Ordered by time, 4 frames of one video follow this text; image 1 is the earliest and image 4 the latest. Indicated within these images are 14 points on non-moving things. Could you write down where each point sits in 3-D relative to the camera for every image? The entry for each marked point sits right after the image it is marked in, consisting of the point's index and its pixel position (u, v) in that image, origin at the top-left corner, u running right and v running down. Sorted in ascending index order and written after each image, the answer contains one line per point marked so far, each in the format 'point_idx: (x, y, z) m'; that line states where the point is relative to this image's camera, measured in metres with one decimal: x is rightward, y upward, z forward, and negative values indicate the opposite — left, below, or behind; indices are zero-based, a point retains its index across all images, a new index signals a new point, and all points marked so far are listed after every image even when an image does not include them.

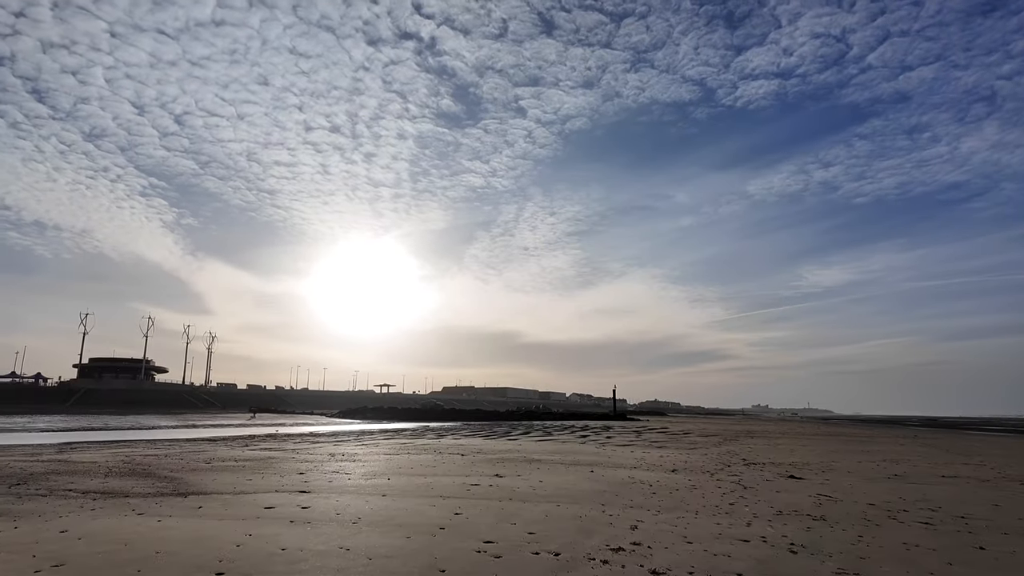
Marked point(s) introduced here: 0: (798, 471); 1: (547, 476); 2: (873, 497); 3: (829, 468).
0: (+9.0, -5.8, +18.3) m
1: (+0.9, -4.9, +15.3) m
2: (+8.0, -4.6, +12.8) m
3: (+10.6, -6.0, +19.3) m
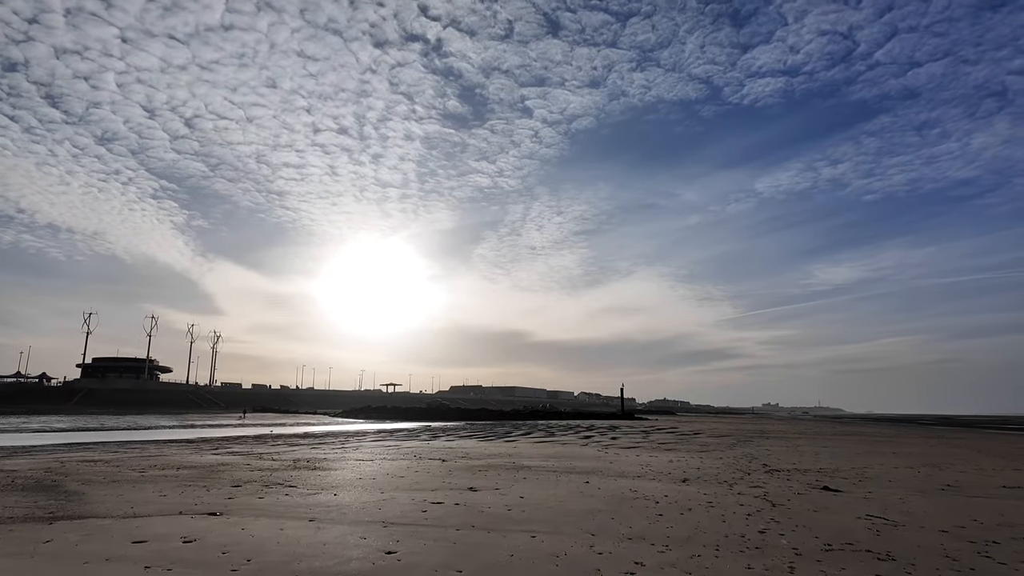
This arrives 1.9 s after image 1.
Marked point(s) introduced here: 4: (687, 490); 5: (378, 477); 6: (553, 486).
0: (+8.5, -5.2, +15.6) m
1: (+0.4, -4.4, +12.6) m
2: (+7.4, -4.0, +10.1) m
3: (+10.2, -5.4, +16.6) m
4: (+4.0, -4.6, +13.2) m
5: (-3.5, -4.9, +15.1) m
6: (+0.9, -4.4, +13.0) m
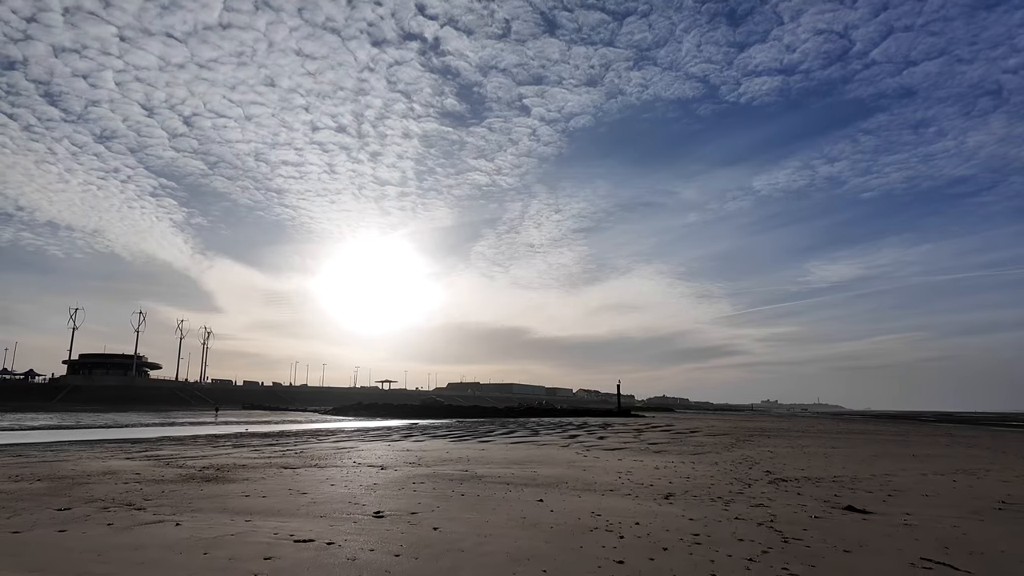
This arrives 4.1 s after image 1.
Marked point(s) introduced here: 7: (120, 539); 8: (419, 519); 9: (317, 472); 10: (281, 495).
0: (+7.2, -4.4, +12.4) m
1: (-0.9, -3.7, +9.4) m
2: (+6.2, -3.3, +6.9) m
3: (+8.9, -4.7, +13.4) m
4: (+2.7, -3.9, +10.0) m
5: (-4.8, -4.1, +11.9) m
6: (-0.4, -3.7, +9.8) m
7: (-5.2, -3.3, +7.8) m
8: (-1.4, -3.5, +8.9) m
9: (-5.1, -4.9, +15.3) m
10: (-4.4, -4.0, +11.1) m
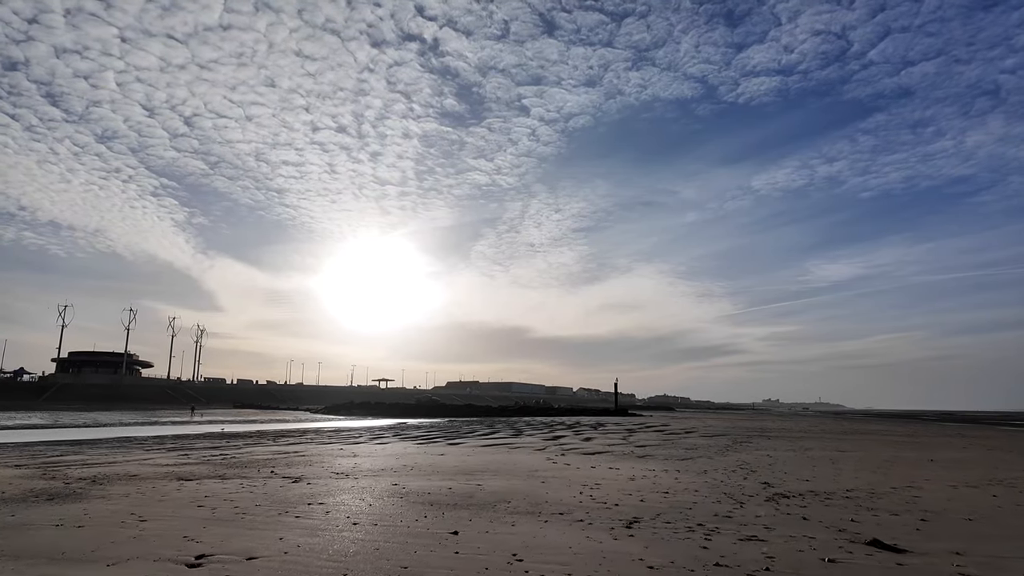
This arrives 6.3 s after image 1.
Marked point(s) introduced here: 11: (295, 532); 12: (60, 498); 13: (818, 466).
0: (+5.9, -3.8, +9.5) m
1: (-2.2, -3.1, +6.6) m
2: (+4.9, -2.7, +4.0) m
3: (+7.6, -4.0, +10.5) m
4: (+1.4, -3.3, +7.2) m
5: (-6.1, -3.5, +9.0) m
6: (-1.7, -3.1, +6.9) m
7: (-6.5, -2.7, +4.9) m
8: (-2.7, -2.9, +6.0) m
9: (-6.4, -4.2, +12.4) m
10: (-5.7, -3.3, +8.2) m
11: (-2.9, -3.3, +8.0) m
12: (-8.0, -3.9, +10.7) m
13: (+10.0, -5.8, +19.2) m
